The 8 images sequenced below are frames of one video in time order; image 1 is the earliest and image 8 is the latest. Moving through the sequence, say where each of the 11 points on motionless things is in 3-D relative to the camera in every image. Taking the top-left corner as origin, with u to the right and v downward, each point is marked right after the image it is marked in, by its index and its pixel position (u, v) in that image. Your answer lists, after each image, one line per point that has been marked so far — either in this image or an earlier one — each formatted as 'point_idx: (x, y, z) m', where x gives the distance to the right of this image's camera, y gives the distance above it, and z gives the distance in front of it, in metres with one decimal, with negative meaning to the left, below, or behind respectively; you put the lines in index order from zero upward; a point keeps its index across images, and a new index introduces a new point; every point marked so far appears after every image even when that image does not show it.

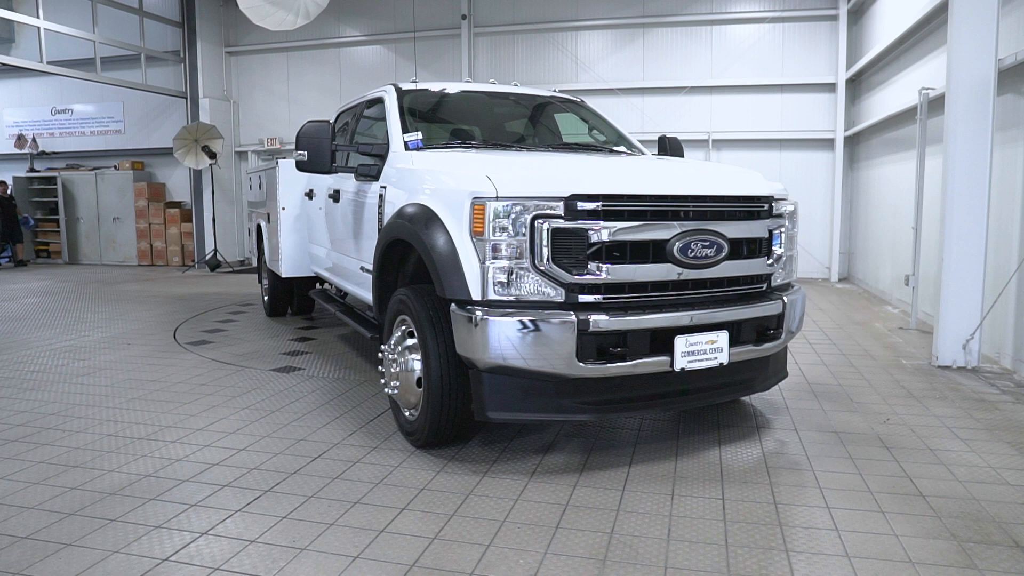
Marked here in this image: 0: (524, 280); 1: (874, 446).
0: (+0.1, 0.0, +3.3) m
1: (+1.9, -0.8, +3.9) m
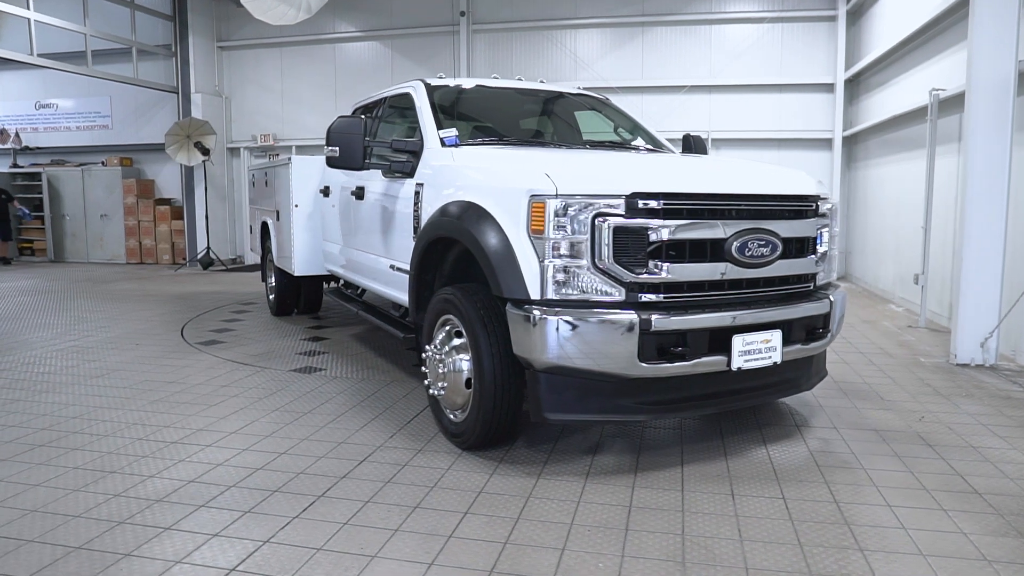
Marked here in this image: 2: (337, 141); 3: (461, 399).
0: (+0.3, 0.0, +3.3) m
1: (+2.1, -0.8, +3.9) m
2: (-1.0, +0.9, +4.5) m
3: (-0.2, -0.5, +3.7) m
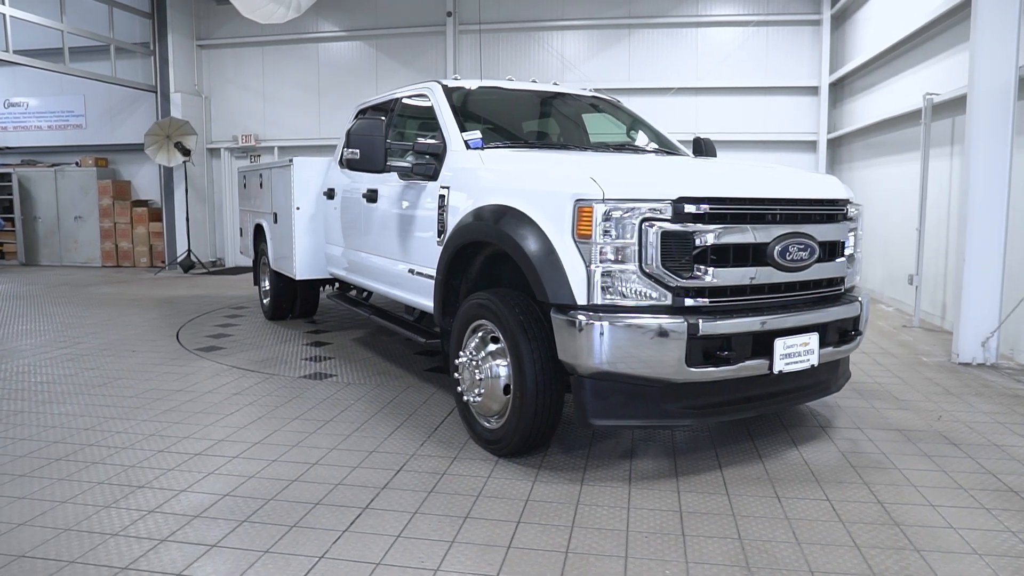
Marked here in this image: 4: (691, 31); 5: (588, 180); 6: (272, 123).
0: (+0.5, 0.0, +3.3) m
1: (+2.3, -0.8, +4.0) m
2: (-0.9, +0.8, +4.4) m
3: (-0.1, -0.6, +3.7) m
4: (+2.5, +3.5, +10.5) m
5: (+0.3, +0.5, +3.3) m
6: (-3.7, +2.5, +11.7) m
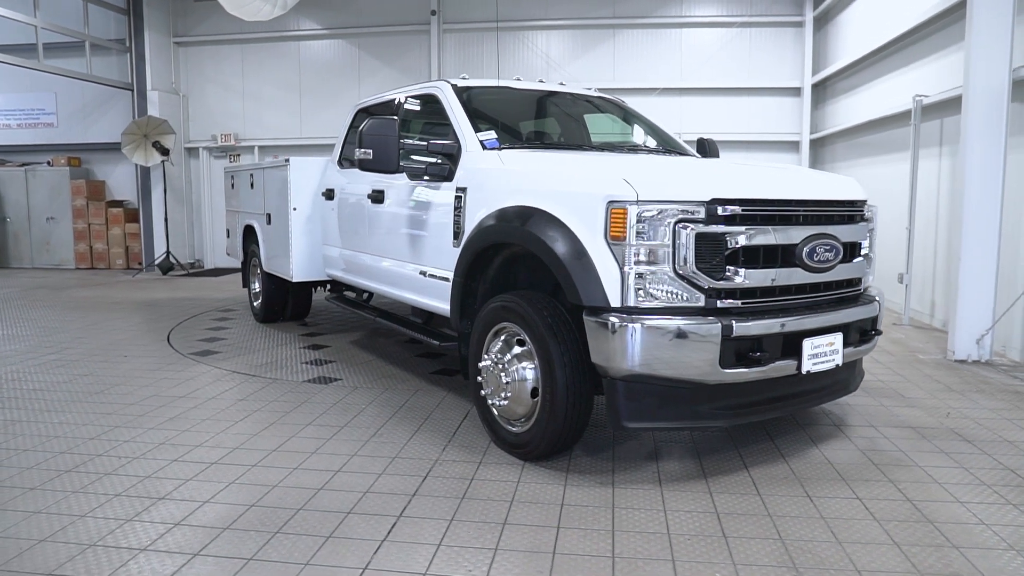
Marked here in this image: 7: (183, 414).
0: (+0.7, 0.0, +3.3) m
1: (+2.4, -0.8, +4.1) m
2: (-0.8, +0.8, +4.3) m
3: (+0.1, -0.6, +3.7) m
4: (+2.3, +3.5, +10.5) m
5: (+0.5, +0.5, +3.3) m
6: (-3.9, +2.5, +11.5) m
7: (-1.9, -0.7, +4.5) m
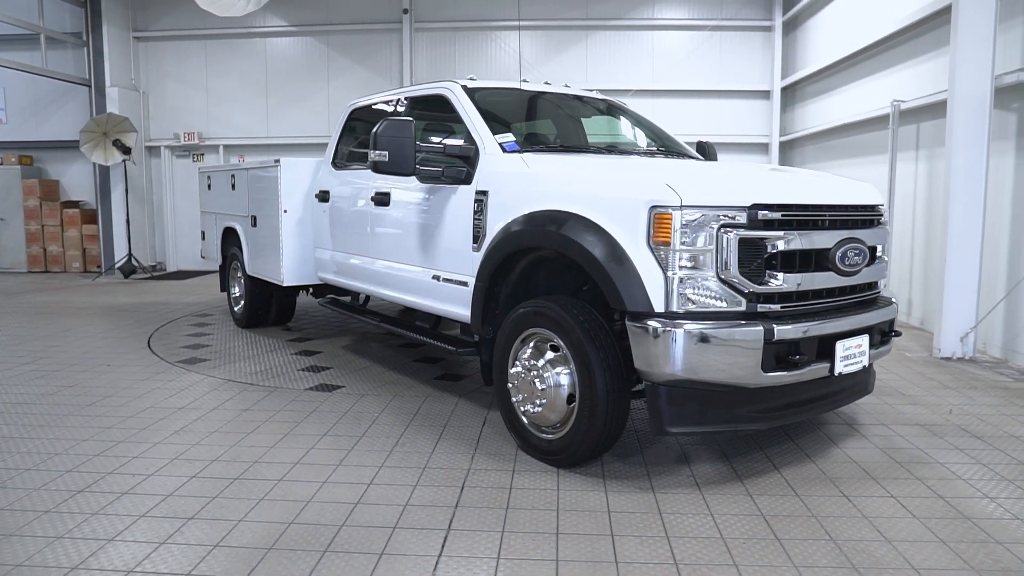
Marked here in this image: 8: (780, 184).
0: (+0.8, 0.0, +3.3) m
1: (+2.5, -0.8, +4.2) m
2: (-0.7, +0.8, +4.2) m
3: (+0.2, -0.6, +3.6) m
4: (+1.9, +3.5, +10.6) m
5: (+0.7, +0.4, +3.3) m
6: (-4.3, +2.5, +11.1) m
7: (-1.8, -0.8, +4.3) m
8: (+1.2, +0.5, +3.5) m
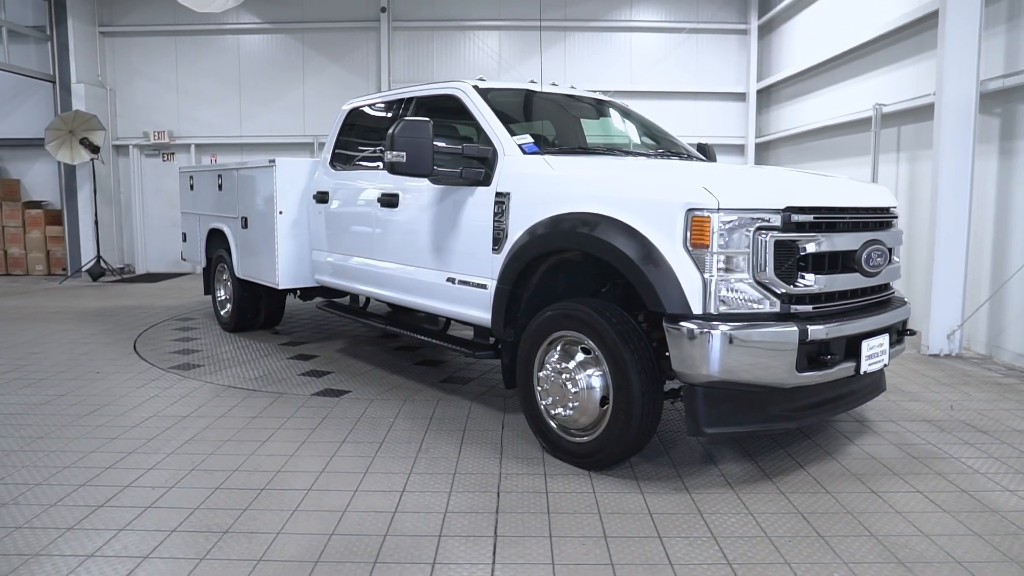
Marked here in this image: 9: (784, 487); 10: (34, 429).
0: (+1.0, 0.0, +3.3) m
1: (+2.6, -0.8, +4.3) m
2: (-0.6, +0.8, +4.1) m
3: (+0.4, -0.6, +3.6) m
4: (+1.6, +3.5, +10.7) m
5: (+0.8, +0.4, +3.3) m
6: (-4.6, +2.4, +10.8) m
7: (-1.7, -0.8, +4.2) m
8: (+1.4, +0.5, +3.6) m
9: (+1.3, -0.9, +3.5) m
10: (-2.7, -0.8, +4.3) m
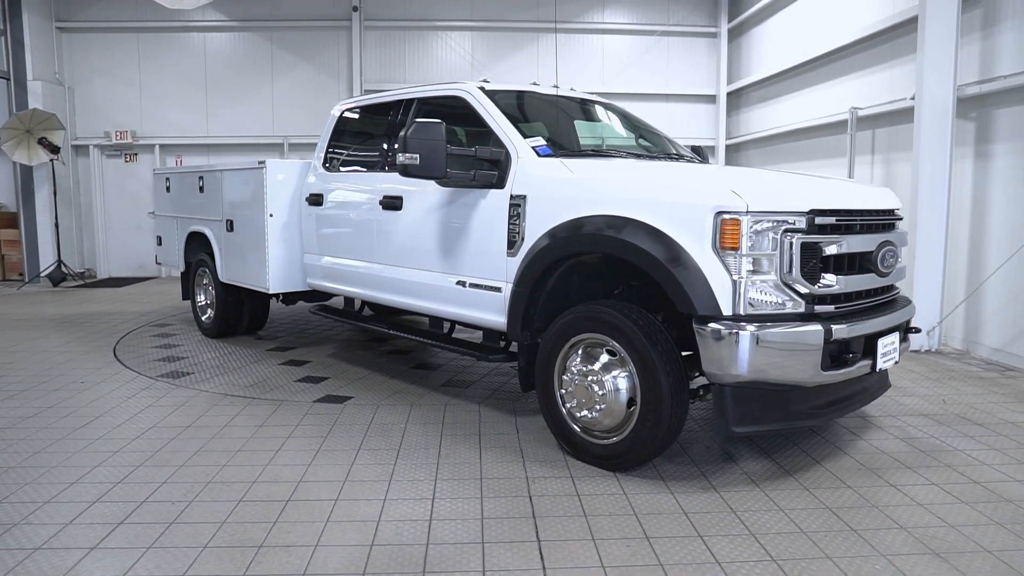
0: (+1.1, 0.0, +3.4) m
1: (+2.7, -0.8, +4.5) m
2: (-0.5, +0.7, +4.1) m
3: (+0.5, -0.6, +3.6) m
4: (+1.2, +3.5, +10.8) m
5: (+0.9, +0.4, +3.4) m
6: (-5.0, +2.4, +10.5) m
7: (-1.6, -0.8, +4.1) m
8: (+1.5, +0.5, +3.6) m
9: (+1.4, -0.9, +3.6) m
10: (-2.6, -0.8, +4.1) m
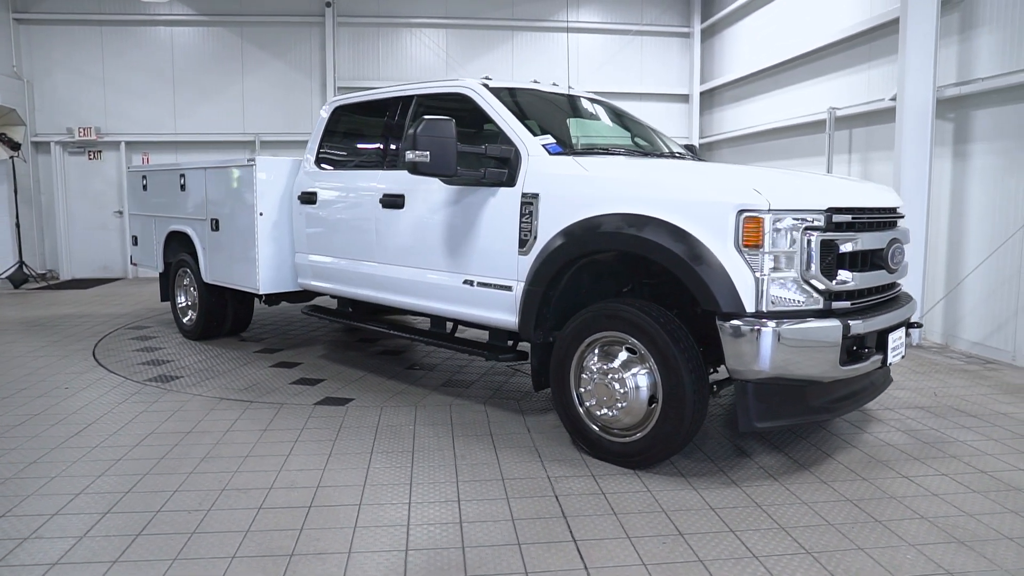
0: (+1.2, 0.0, +3.4) m
1: (+2.7, -0.8, +4.6) m
2: (-0.5, +0.8, +4.0) m
3: (+0.6, -0.6, +3.6) m
4: (+0.8, +3.6, +10.8) m
5: (+1.0, +0.4, +3.4) m
6: (-5.3, +2.3, +10.2) m
7: (-1.6, -0.8, +3.9) m
8: (+1.6, +0.5, +3.7) m
9: (+1.5, -0.9, +3.6) m
10: (-2.5, -0.8, +3.9) m
